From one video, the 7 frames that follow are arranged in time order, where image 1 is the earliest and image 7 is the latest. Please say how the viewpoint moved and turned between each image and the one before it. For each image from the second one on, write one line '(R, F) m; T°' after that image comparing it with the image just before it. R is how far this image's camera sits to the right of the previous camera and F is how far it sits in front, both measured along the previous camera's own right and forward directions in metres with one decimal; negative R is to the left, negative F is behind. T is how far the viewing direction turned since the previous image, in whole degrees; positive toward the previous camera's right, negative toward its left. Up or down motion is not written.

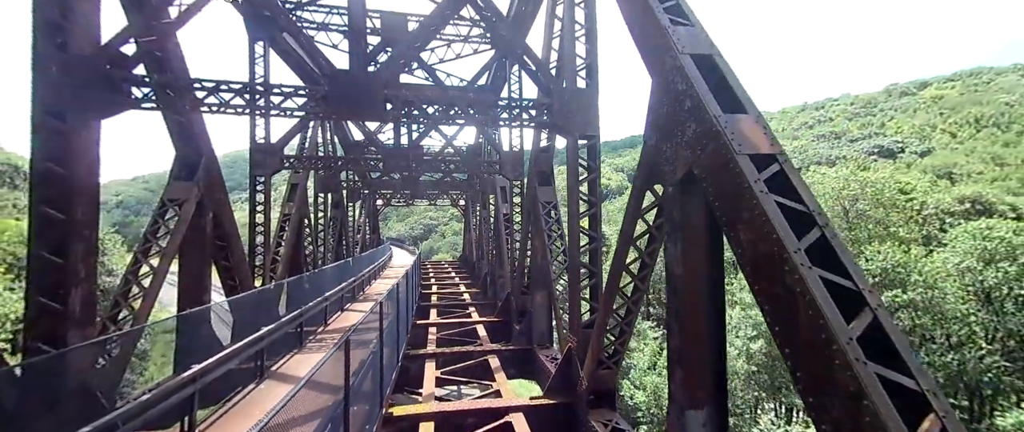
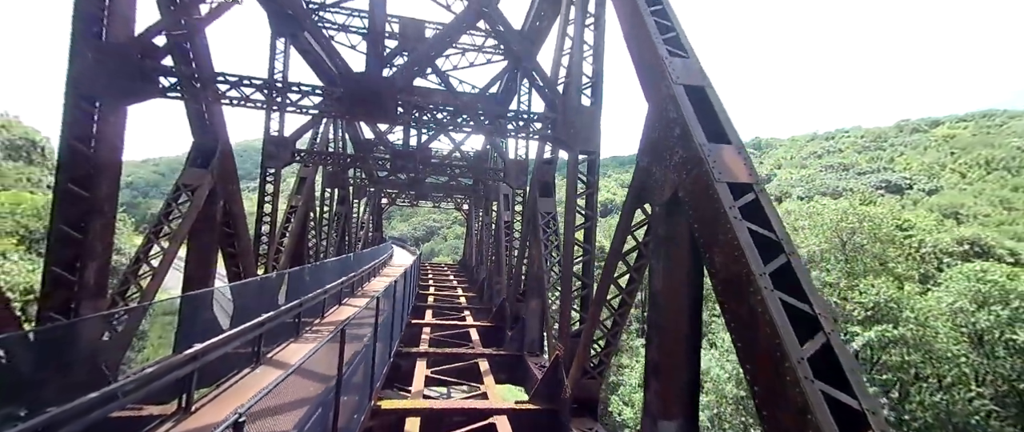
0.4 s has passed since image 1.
(+0.1, -0.2) m; -1°
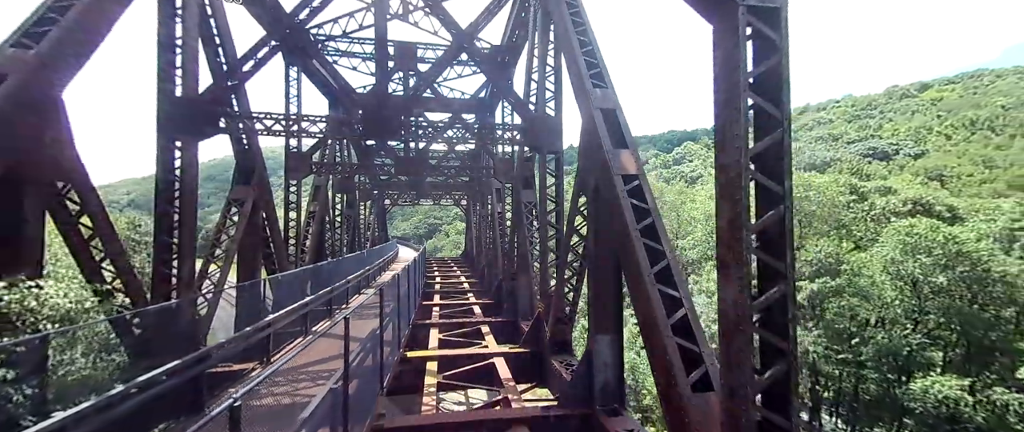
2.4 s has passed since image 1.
(+0.3, -1.6) m; 0°
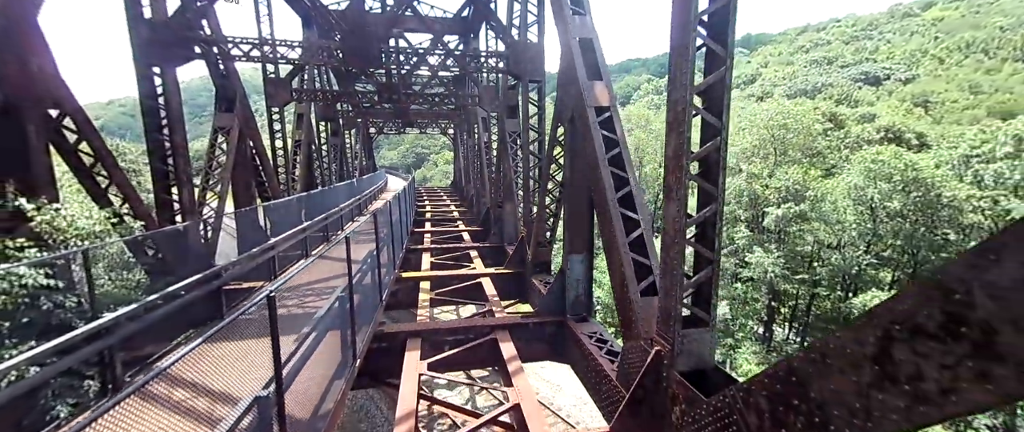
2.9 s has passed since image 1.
(+0.1, -0.4) m; +1°
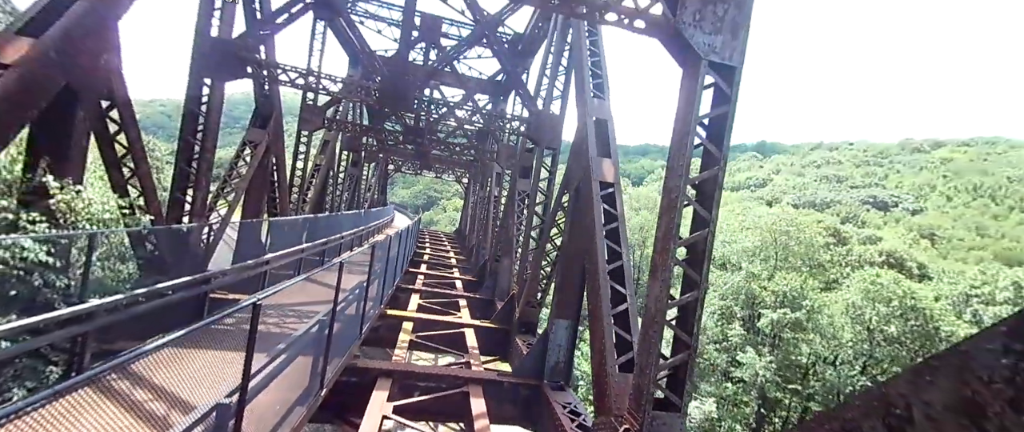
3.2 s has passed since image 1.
(+0.1, -0.1) m; -1°
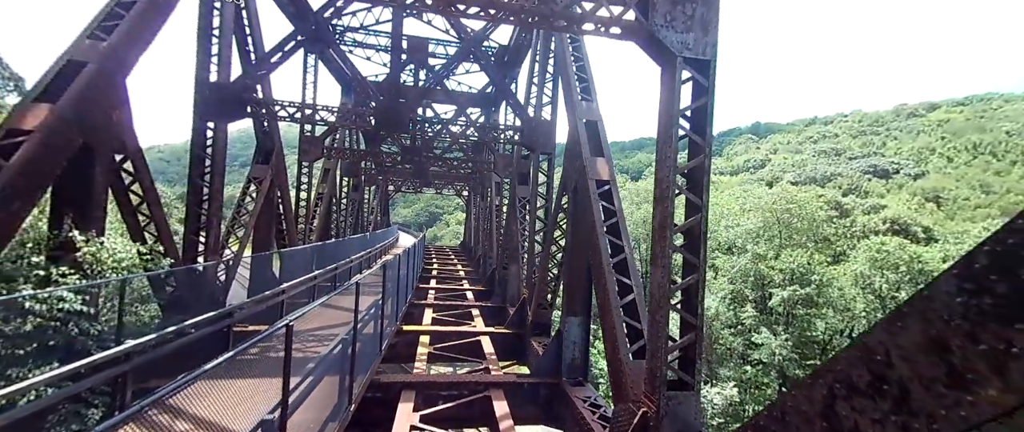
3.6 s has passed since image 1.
(0.0, -0.2) m; 0°
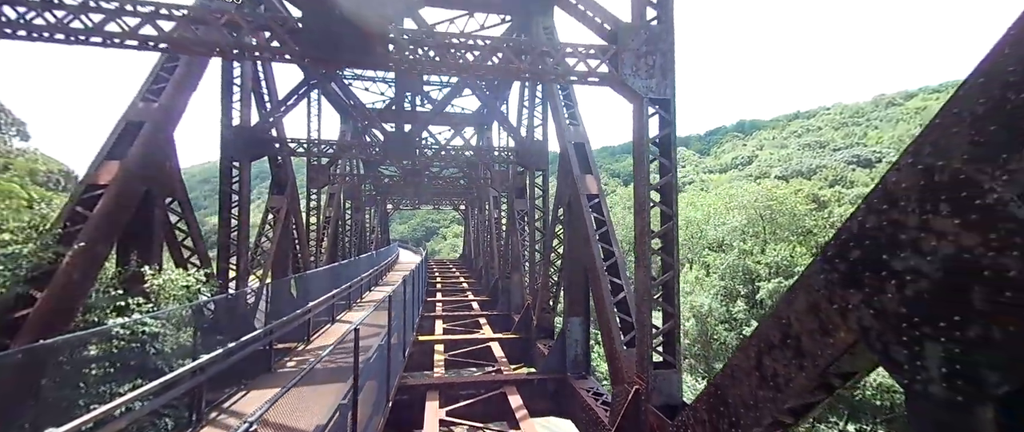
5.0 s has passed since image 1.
(-0.1, -0.8) m; +1°
